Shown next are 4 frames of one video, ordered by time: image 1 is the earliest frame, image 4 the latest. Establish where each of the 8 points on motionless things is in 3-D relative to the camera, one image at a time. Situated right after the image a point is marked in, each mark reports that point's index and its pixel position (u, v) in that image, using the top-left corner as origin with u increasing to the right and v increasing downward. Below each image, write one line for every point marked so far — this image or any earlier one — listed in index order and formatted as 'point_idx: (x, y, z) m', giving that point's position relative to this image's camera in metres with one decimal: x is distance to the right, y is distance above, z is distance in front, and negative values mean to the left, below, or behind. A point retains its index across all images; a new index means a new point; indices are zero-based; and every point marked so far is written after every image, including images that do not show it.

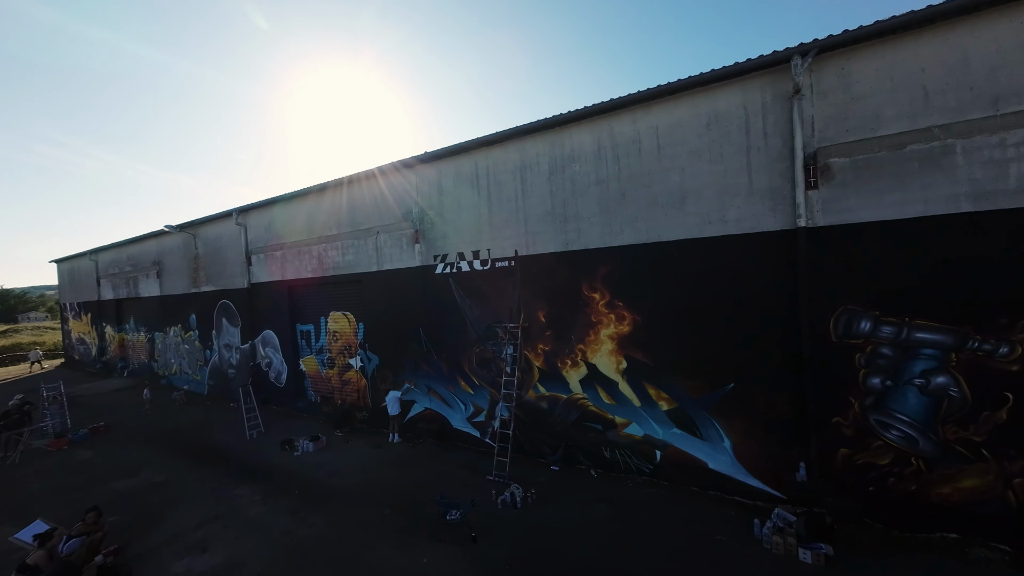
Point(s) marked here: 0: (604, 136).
0: (+1.7, +2.8, +6.8) m
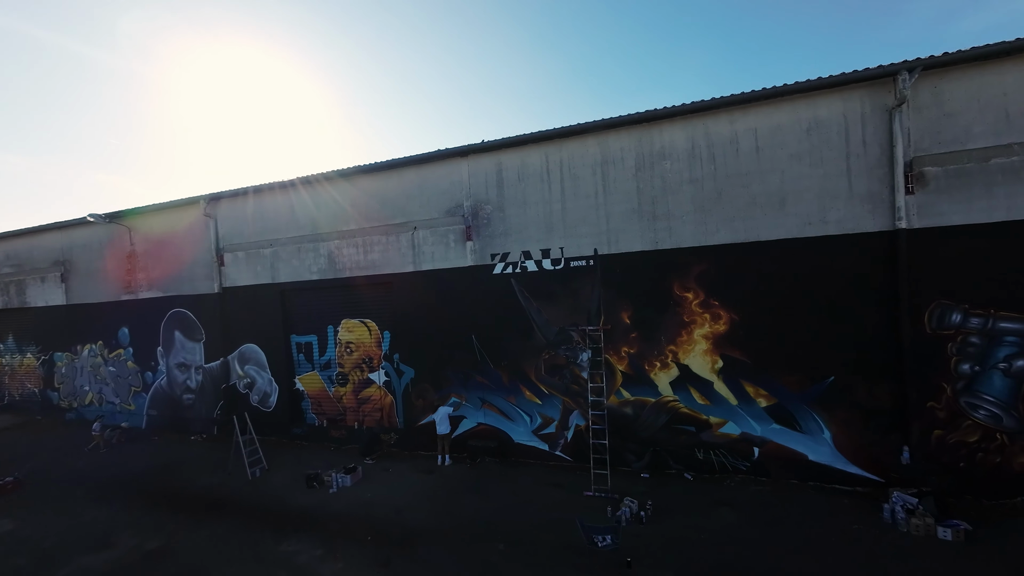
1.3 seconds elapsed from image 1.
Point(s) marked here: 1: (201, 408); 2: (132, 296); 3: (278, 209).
0: (+3.4, +2.8, +6.8) m
1: (-9.1, -3.6, +10.9) m
2: (-12.0, -0.3, +11.7) m
3: (-6.6, +2.1, +9.9) m
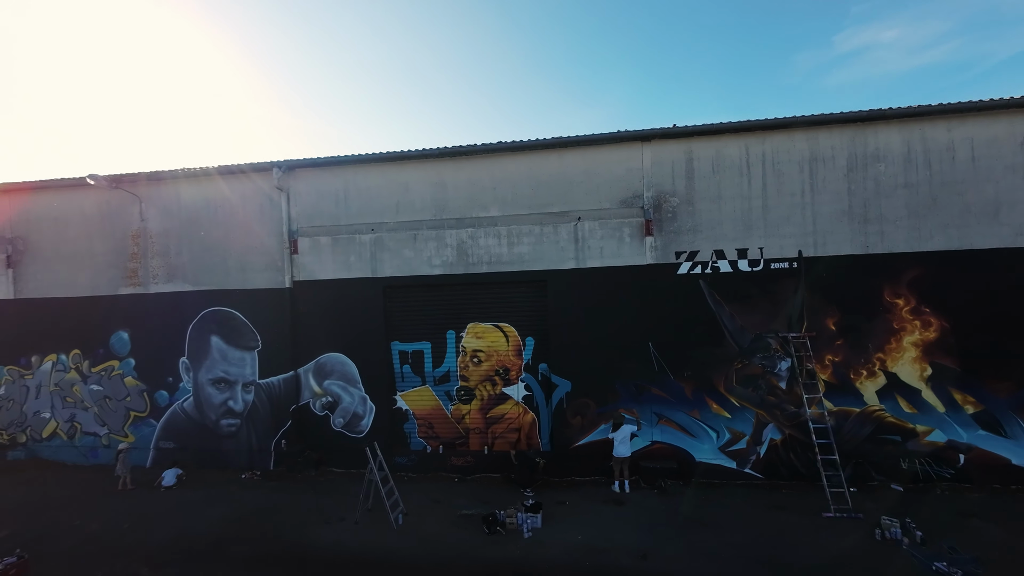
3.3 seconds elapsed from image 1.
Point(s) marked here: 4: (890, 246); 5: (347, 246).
0: (+7.3, +2.7, +6.7) m
1: (-5.9, -3.4, +8.4) m
2: (-8.8, 0.0, +8.7) m
3: (-3.2, +2.2, +8.0) m
4: (+6.9, +0.8, +6.8) m
5: (-3.6, +0.9, +8.1) m
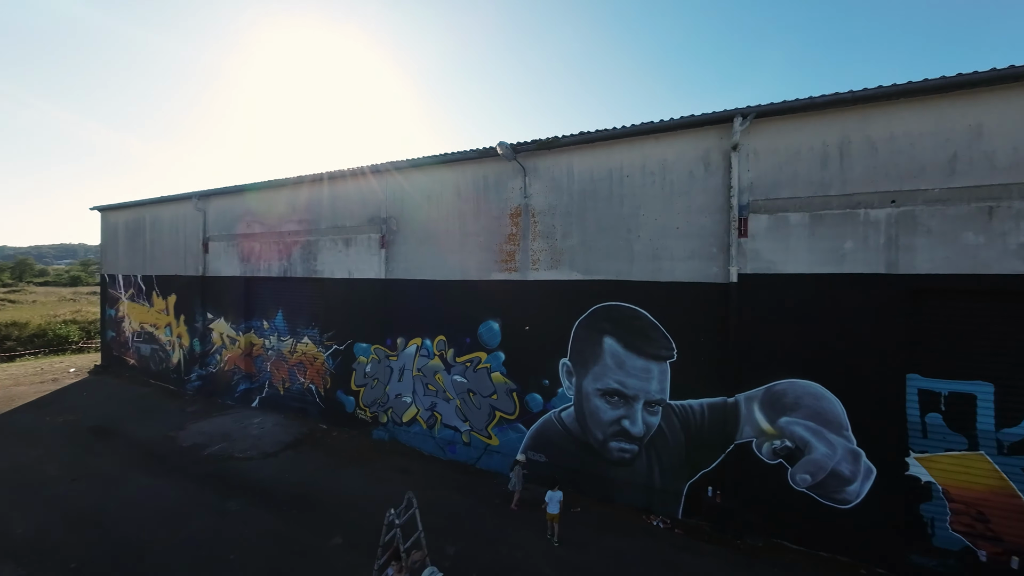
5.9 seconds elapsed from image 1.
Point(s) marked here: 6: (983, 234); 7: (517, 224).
0: (+15.0, +2.1, +0.9) m
1: (+2.5, -3.3, +6.6) m
2: (0.0, +0.3, +7.7) m
3: (+5.4, +2.2, +5.3) m
4: (+14.5, +0.2, +1.1) m
5: (+4.9, +0.9, +5.5) m
6: (+6.2, +0.7, +4.9) m
7: (+0.1, +1.3, +7.7) m
